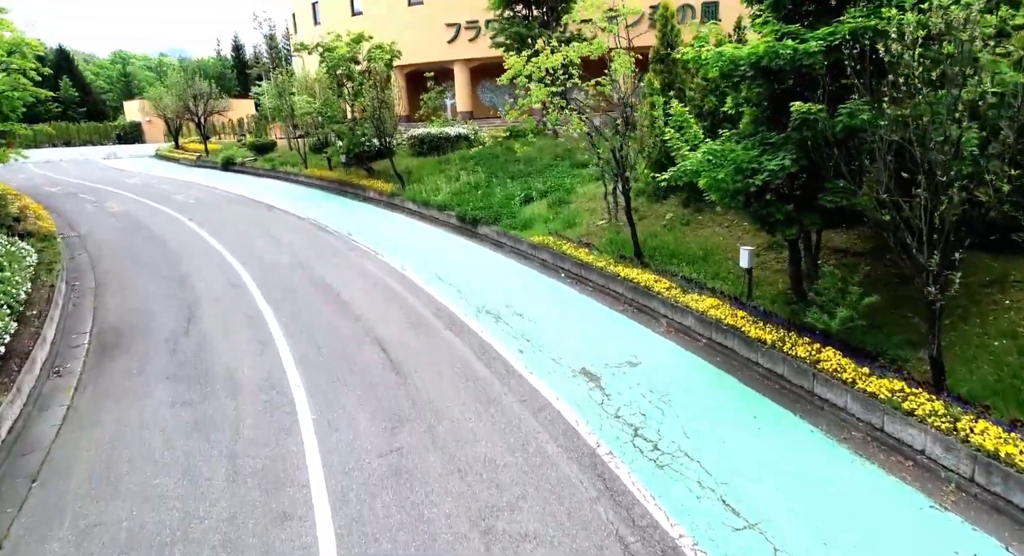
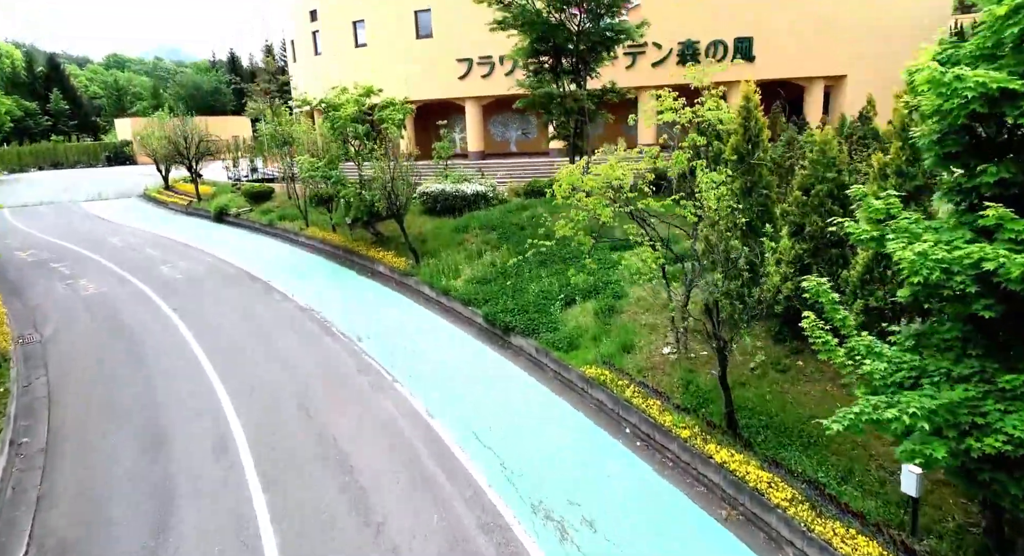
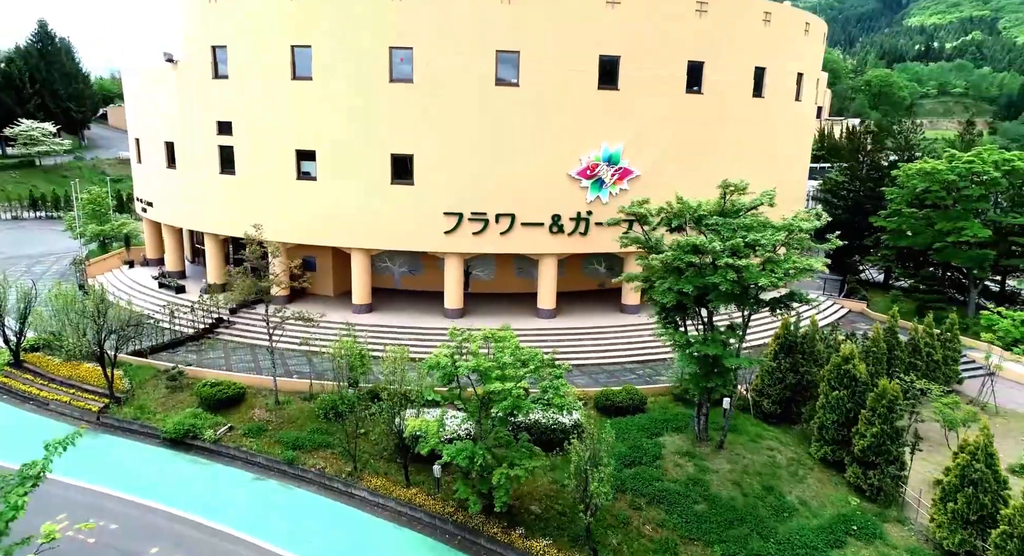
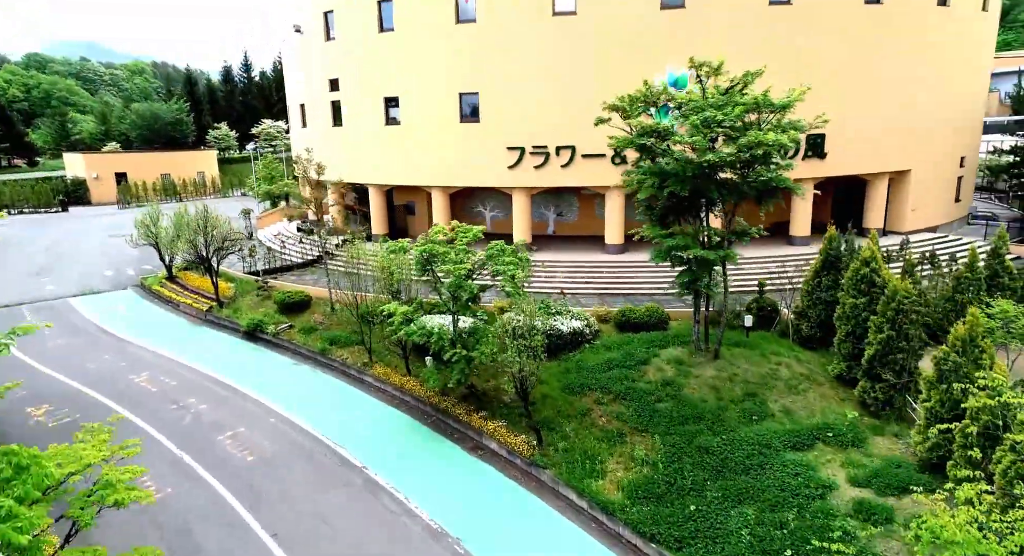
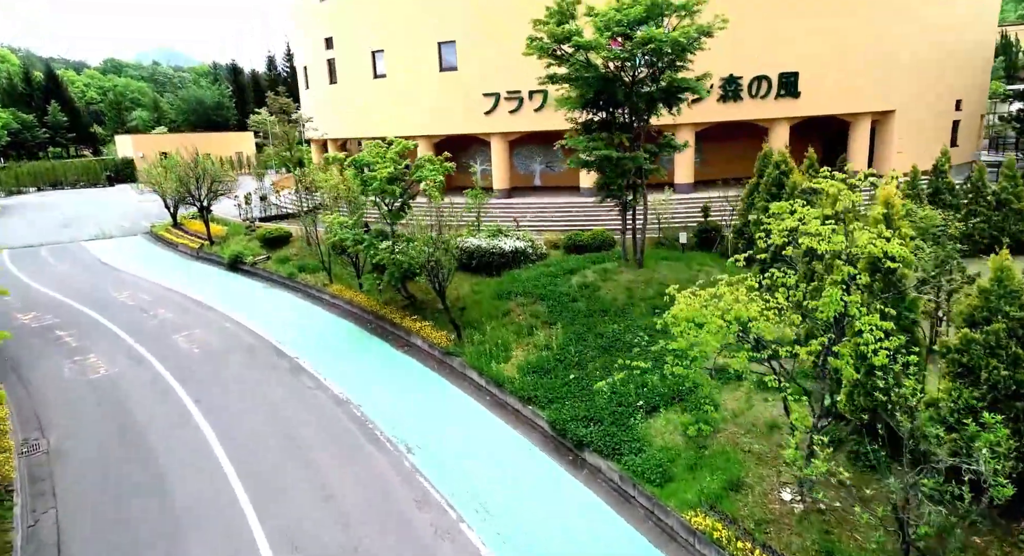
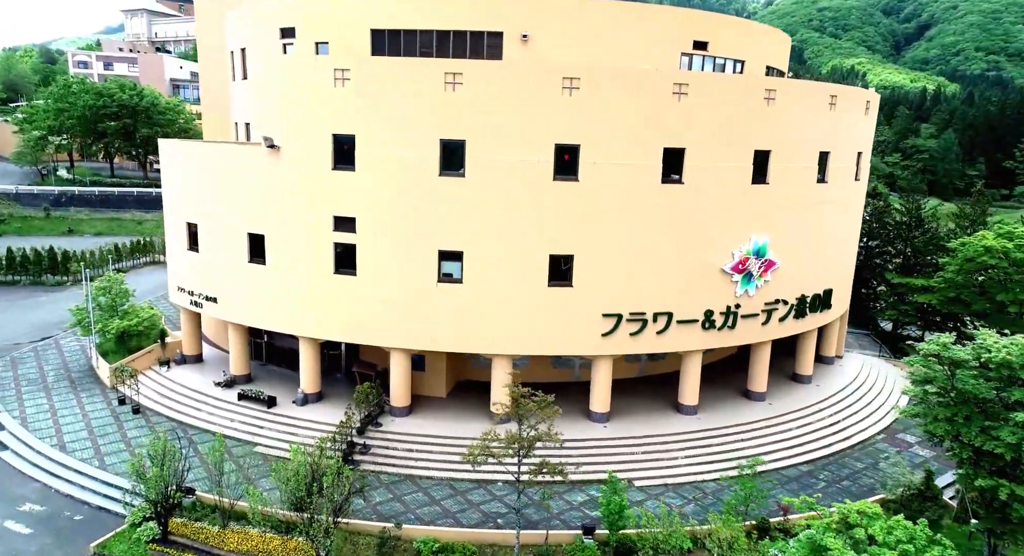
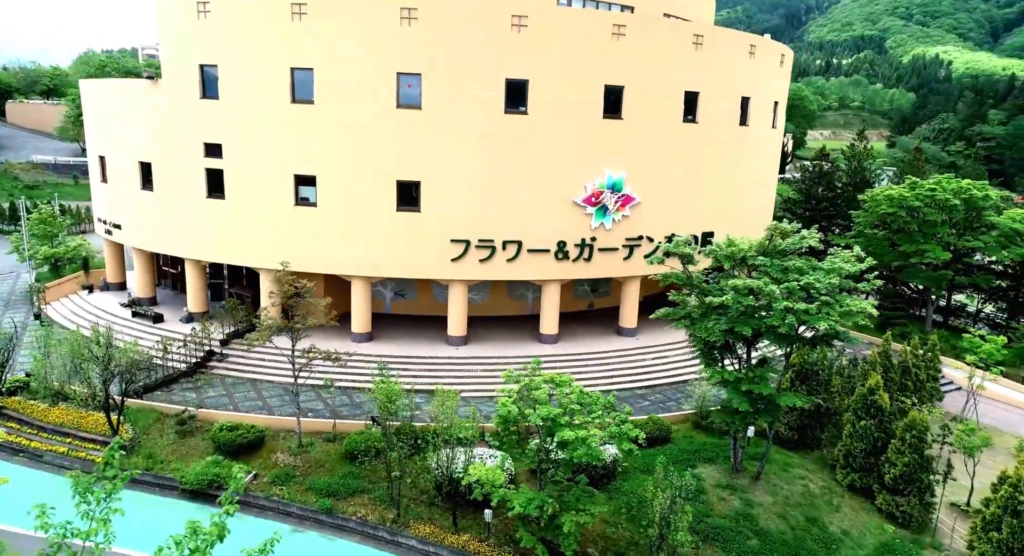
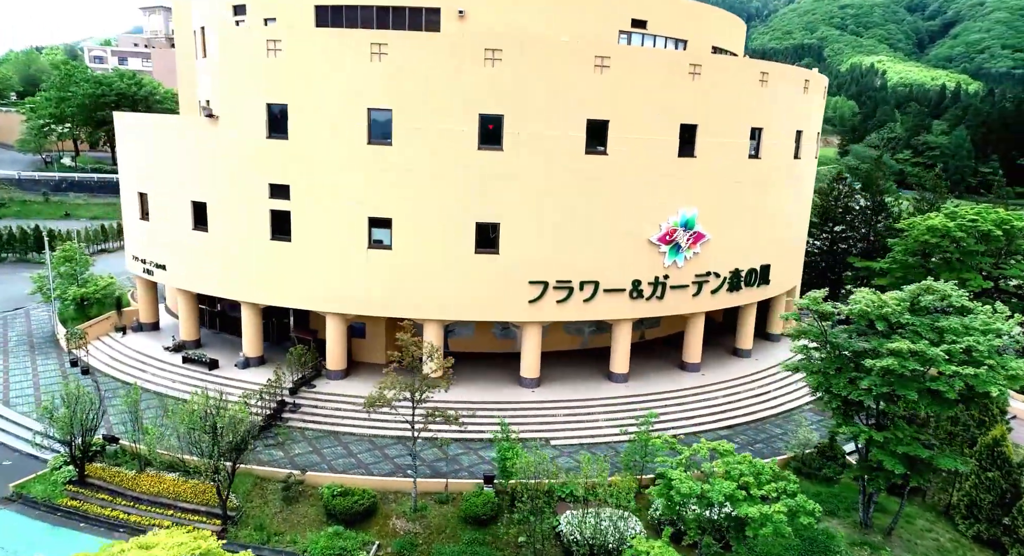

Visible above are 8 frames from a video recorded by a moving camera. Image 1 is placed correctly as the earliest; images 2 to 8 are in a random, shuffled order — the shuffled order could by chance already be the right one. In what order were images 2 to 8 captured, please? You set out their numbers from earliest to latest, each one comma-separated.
2, 5, 4, 3, 7, 8, 6
